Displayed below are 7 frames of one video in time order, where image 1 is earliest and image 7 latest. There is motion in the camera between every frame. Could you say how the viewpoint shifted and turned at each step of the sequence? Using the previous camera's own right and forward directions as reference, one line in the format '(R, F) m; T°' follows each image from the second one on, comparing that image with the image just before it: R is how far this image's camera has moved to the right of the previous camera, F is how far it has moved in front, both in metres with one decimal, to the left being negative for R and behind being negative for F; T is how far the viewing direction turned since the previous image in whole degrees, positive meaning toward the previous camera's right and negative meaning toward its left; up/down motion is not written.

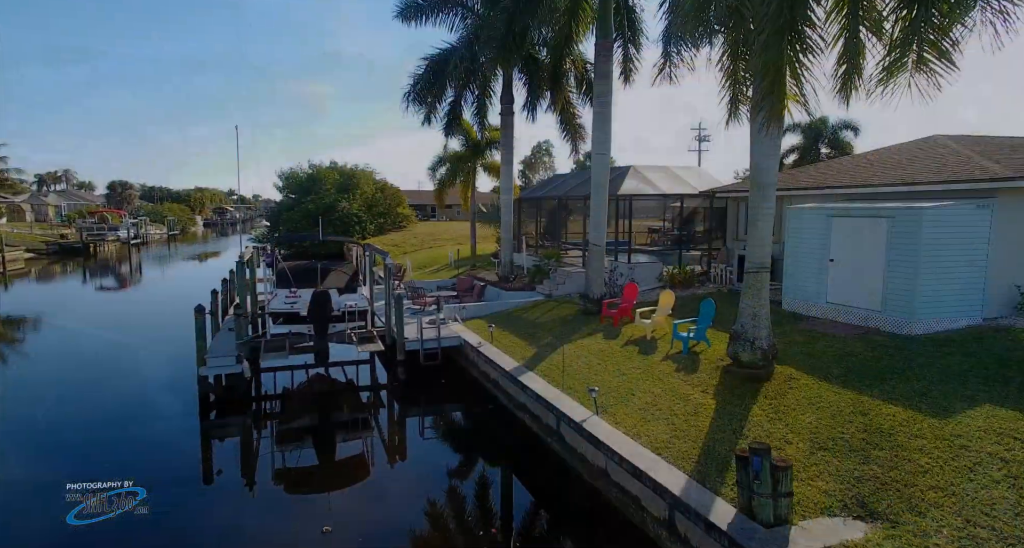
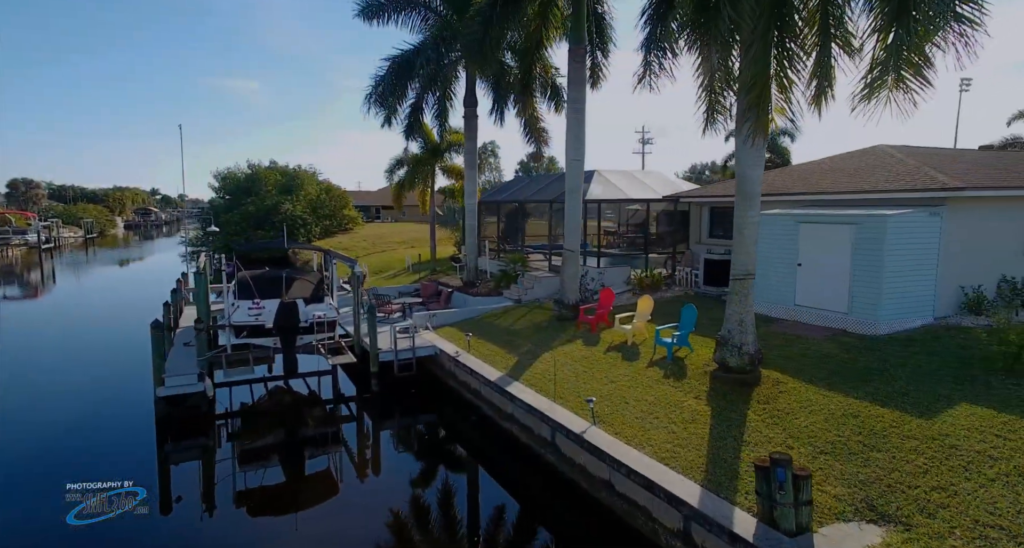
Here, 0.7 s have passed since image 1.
(-0.7, +0.2) m; +6°
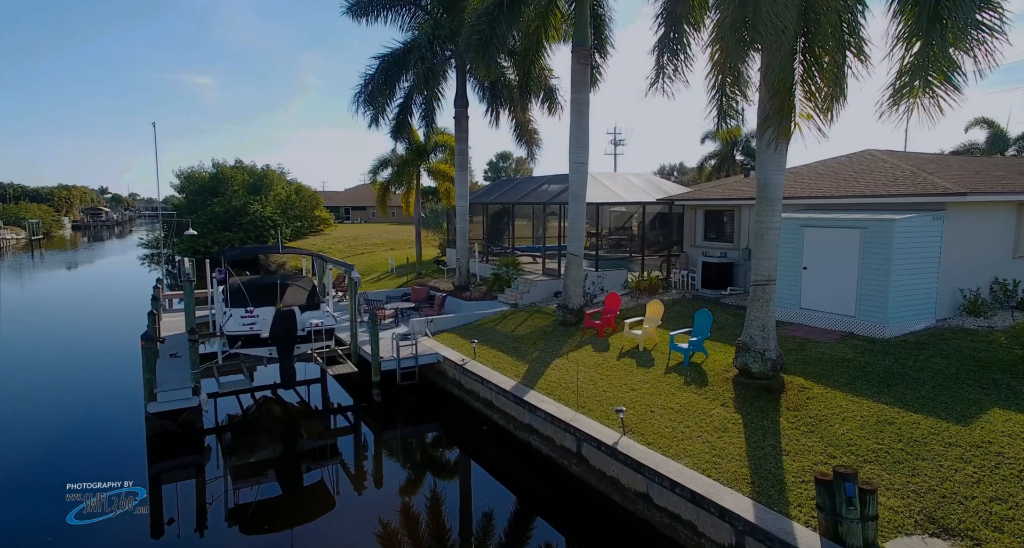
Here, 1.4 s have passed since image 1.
(-0.8, +0.3) m; +3°
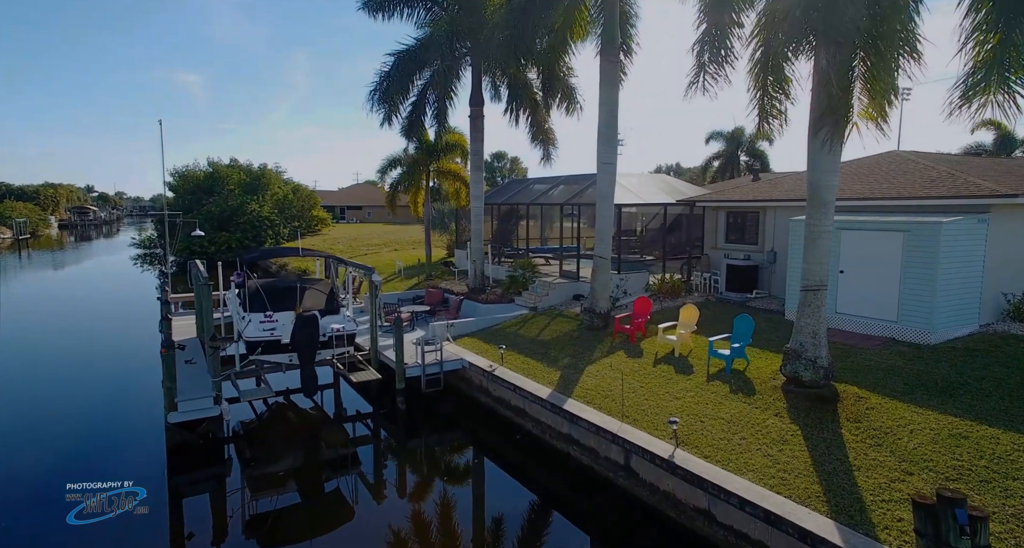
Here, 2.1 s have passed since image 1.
(-0.7, +0.3) m; +1°
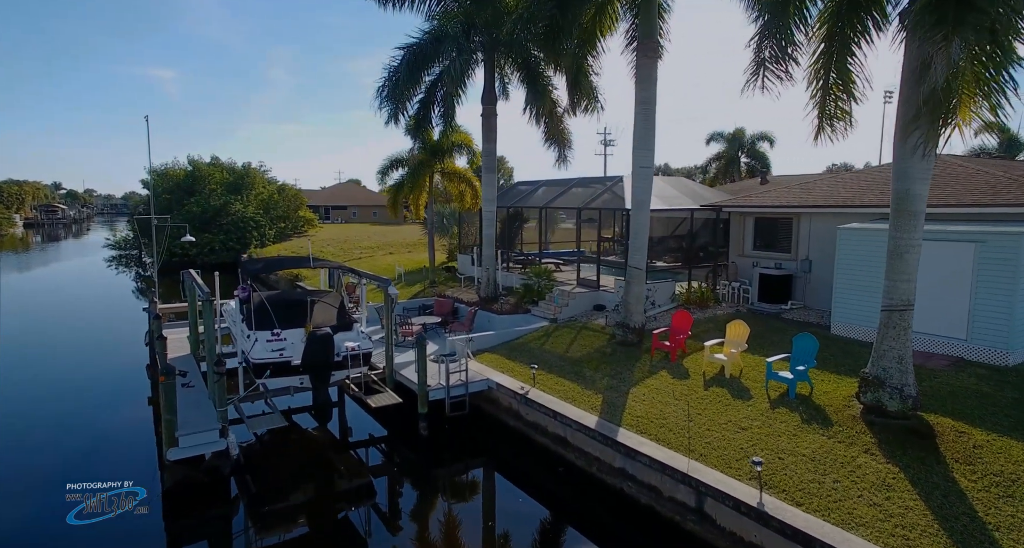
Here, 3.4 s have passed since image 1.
(-0.9, +1.0) m; +2°
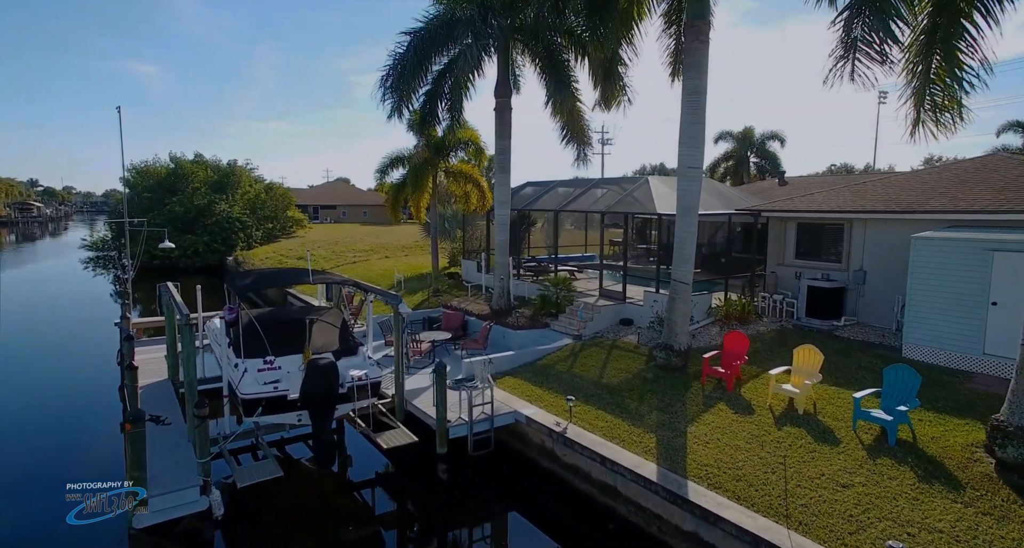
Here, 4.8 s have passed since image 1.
(-0.7, +1.5) m; +1°
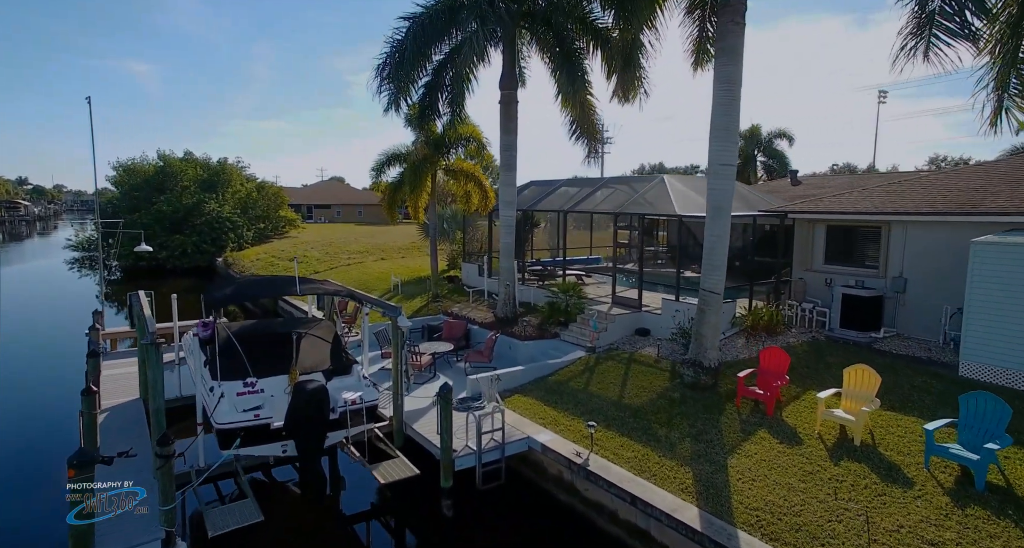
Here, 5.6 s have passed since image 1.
(-0.3, +1.1) m; 0°
